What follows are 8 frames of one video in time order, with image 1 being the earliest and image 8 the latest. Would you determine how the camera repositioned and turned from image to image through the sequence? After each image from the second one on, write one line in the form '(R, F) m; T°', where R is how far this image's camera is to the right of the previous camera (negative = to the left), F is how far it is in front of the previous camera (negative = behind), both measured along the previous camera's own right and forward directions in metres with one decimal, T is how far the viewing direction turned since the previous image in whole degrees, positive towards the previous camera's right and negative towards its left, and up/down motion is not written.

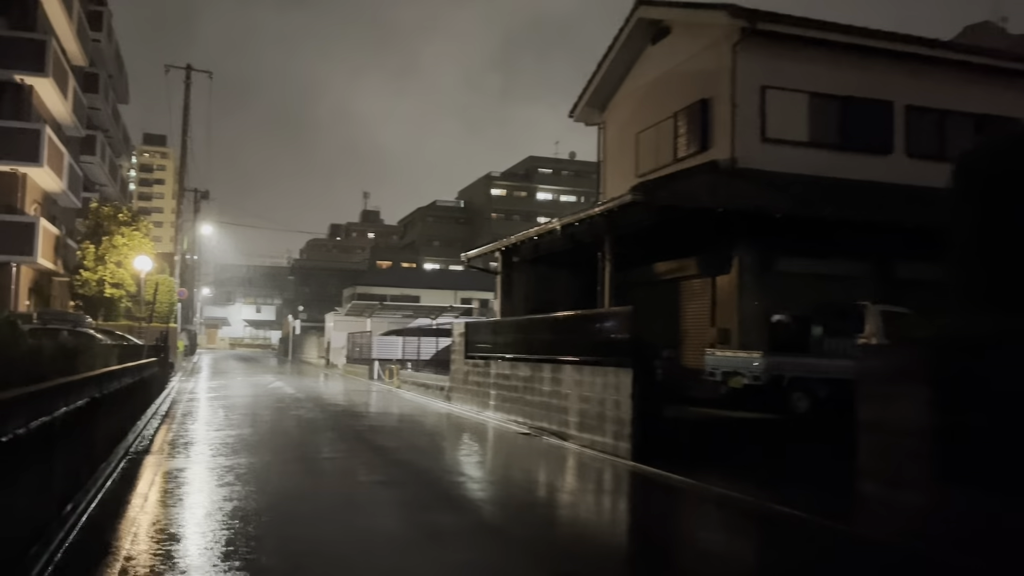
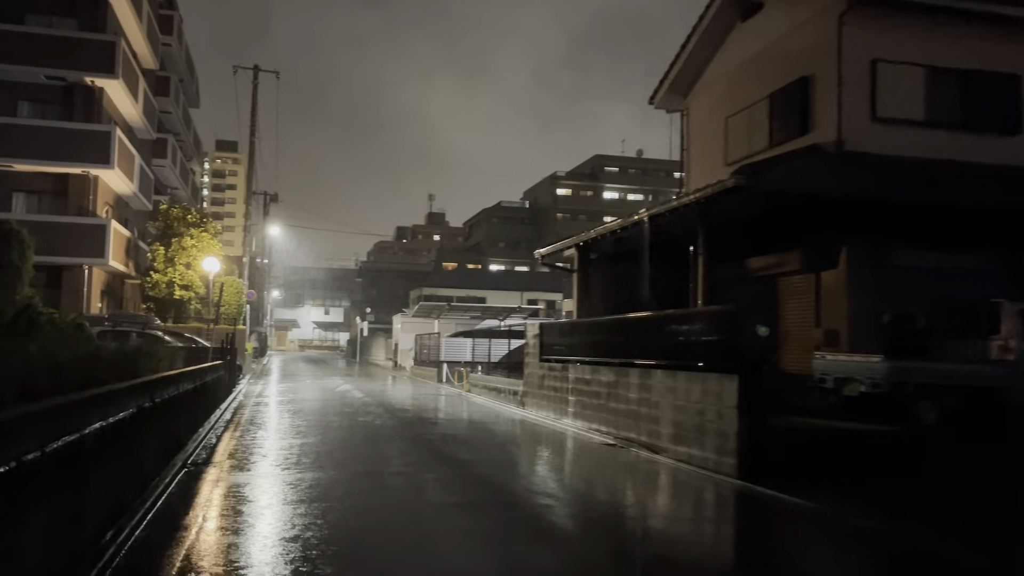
(-0.3, +1.1) m; -4°
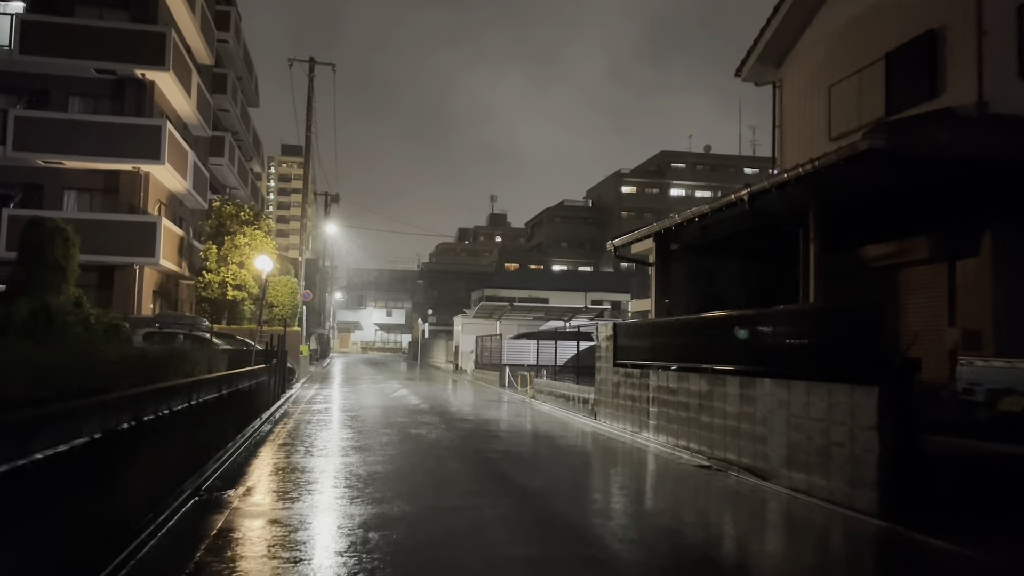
(-0.2, +1.8) m; -4°
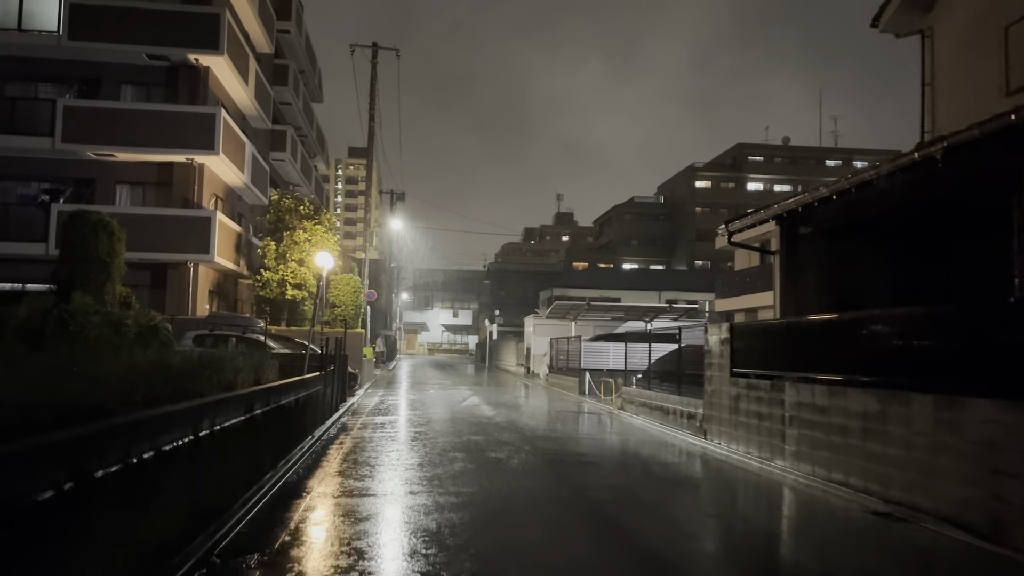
(-0.4, +2.4) m; -4°
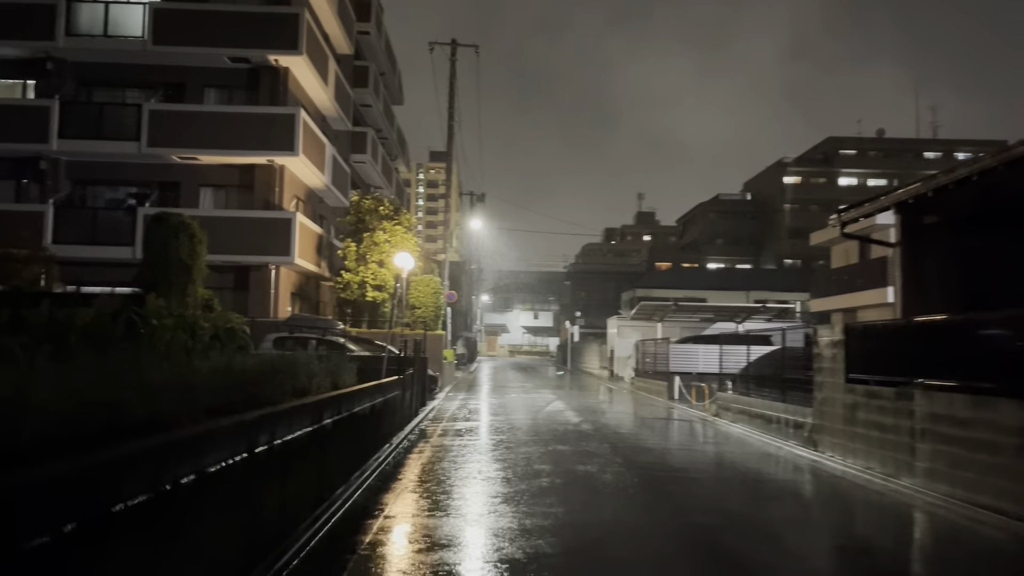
(-0.1, +0.9) m; -5°
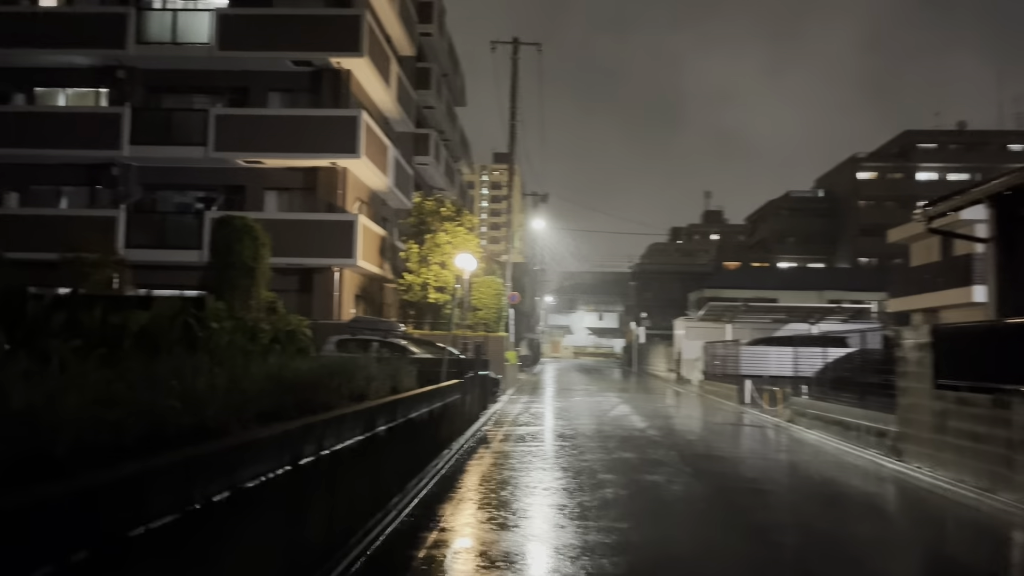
(0.0, +0.4) m; -4°
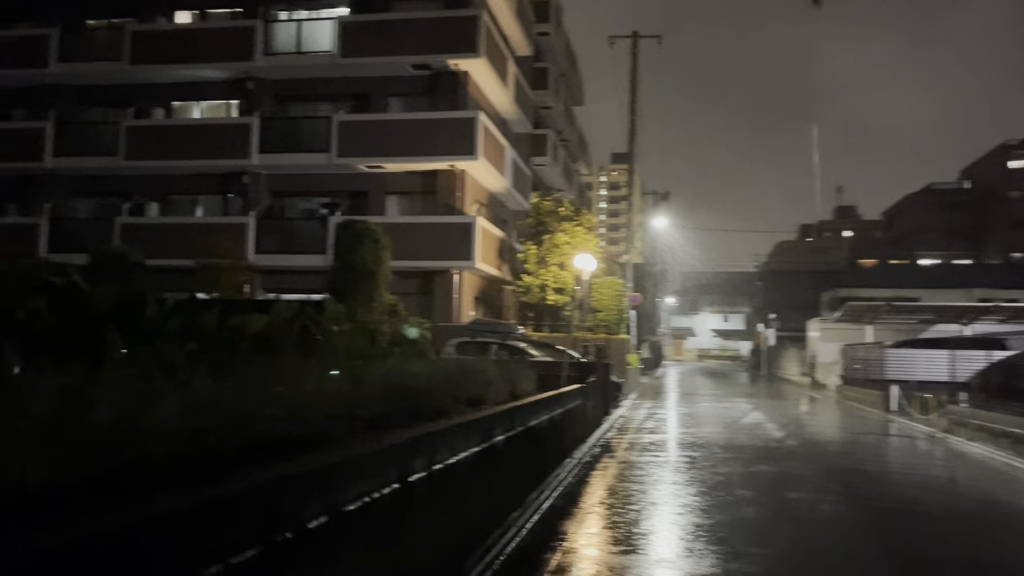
(-0.1, +0.5) m; -8°
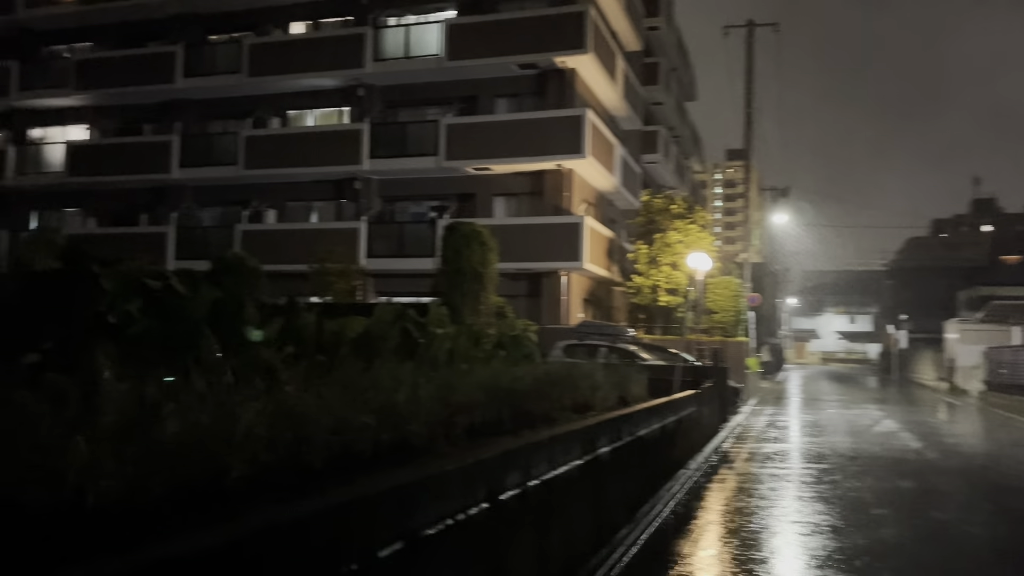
(+0.1, +0.4) m; -8°
